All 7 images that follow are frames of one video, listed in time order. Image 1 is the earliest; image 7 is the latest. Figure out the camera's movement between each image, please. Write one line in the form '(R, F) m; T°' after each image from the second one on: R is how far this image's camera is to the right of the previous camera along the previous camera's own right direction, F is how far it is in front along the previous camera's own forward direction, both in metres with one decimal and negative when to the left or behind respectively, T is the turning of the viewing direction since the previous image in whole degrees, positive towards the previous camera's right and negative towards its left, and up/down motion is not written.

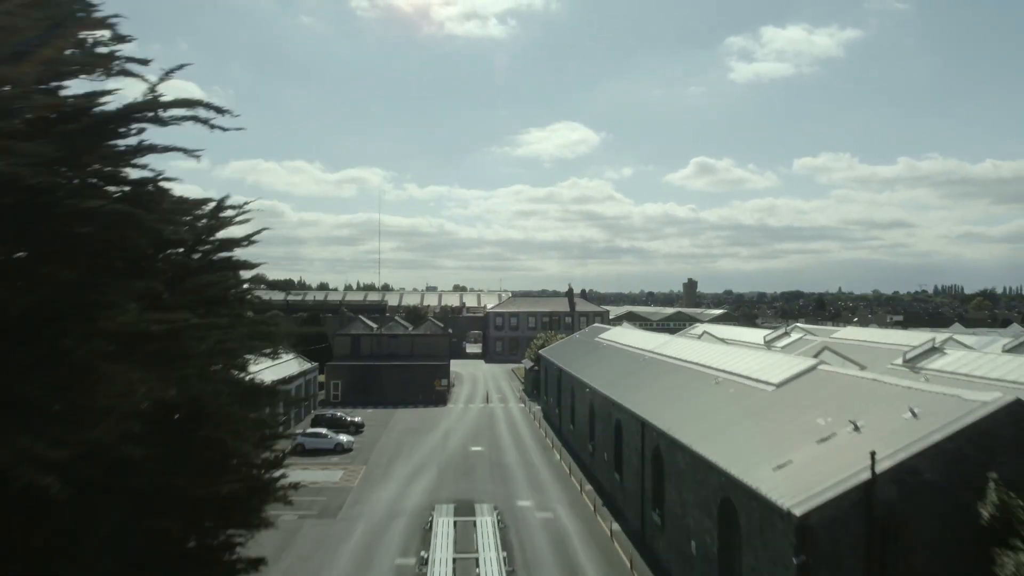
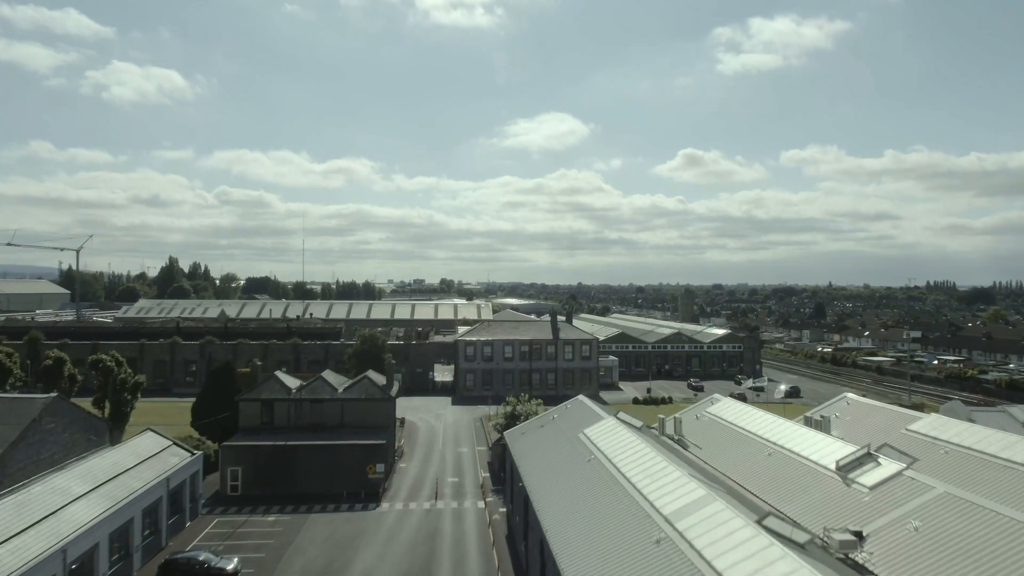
(+1.3, +10.4) m; +1°
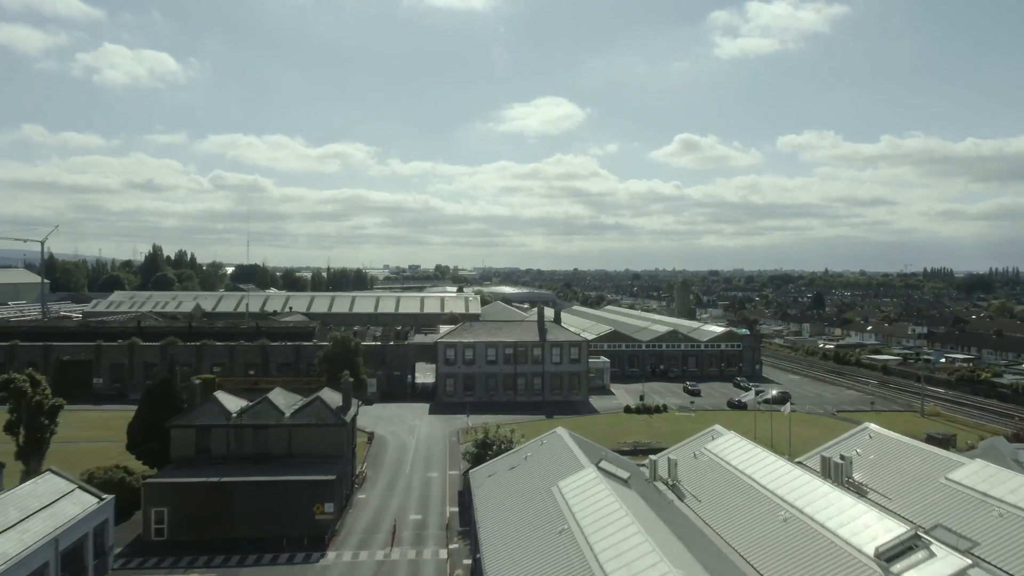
(+1.0, +4.4) m; 0°
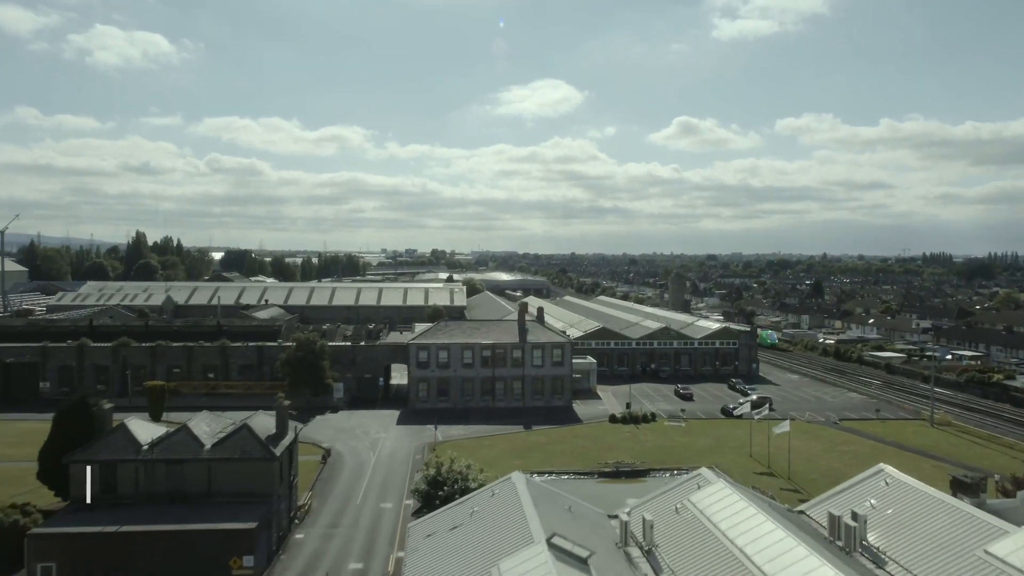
(+1.5, +4.3) m; 0°
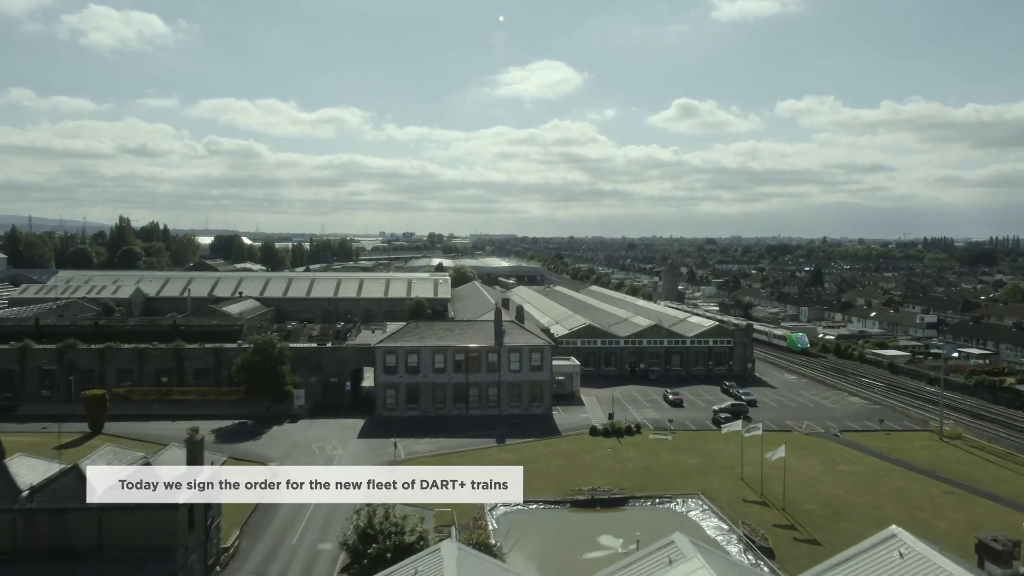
(+1.6, +4.1) m; 0°
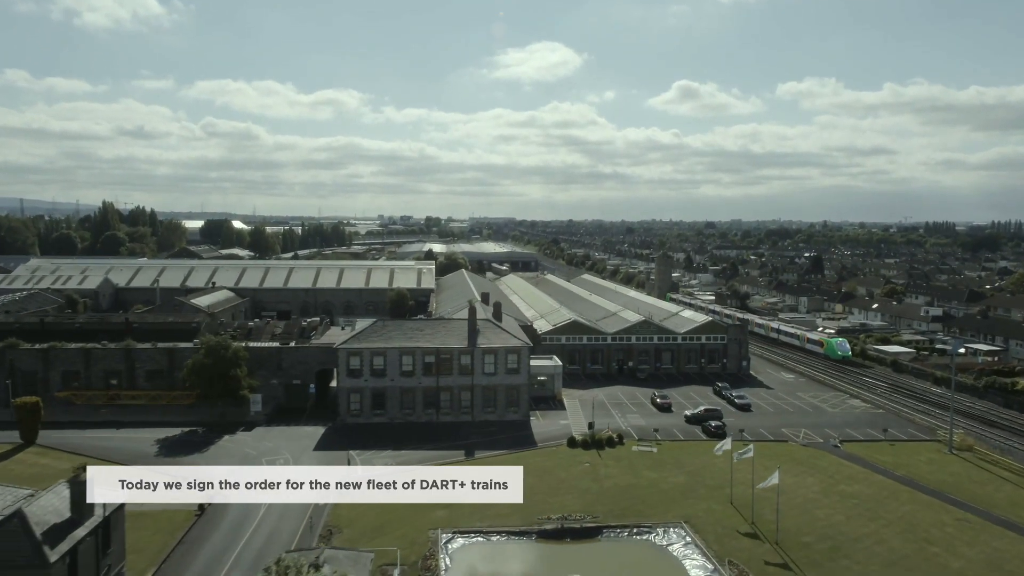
(+1.5, +3.9) m; 0°
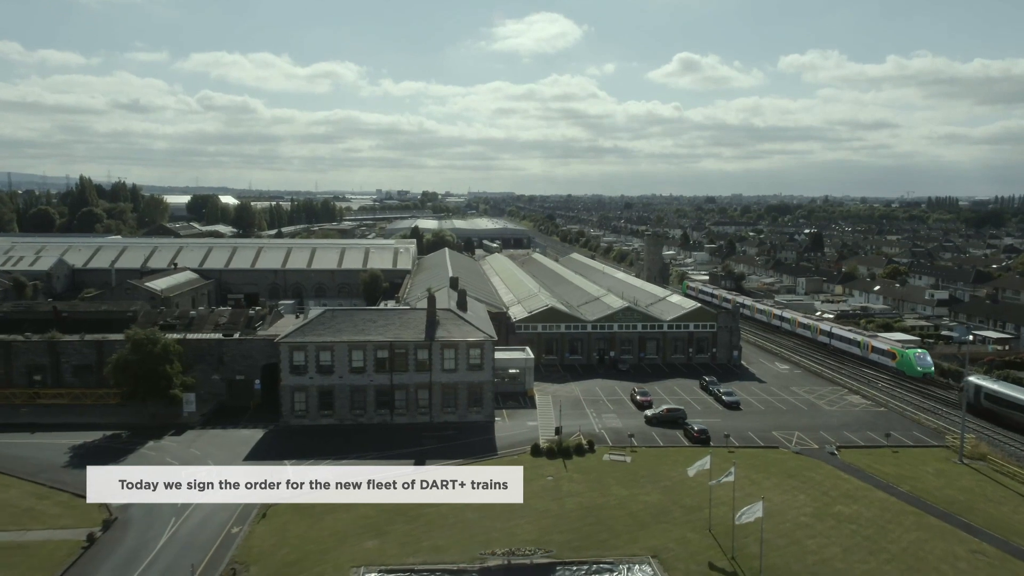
(+2.1, +4.7) m; 0°
